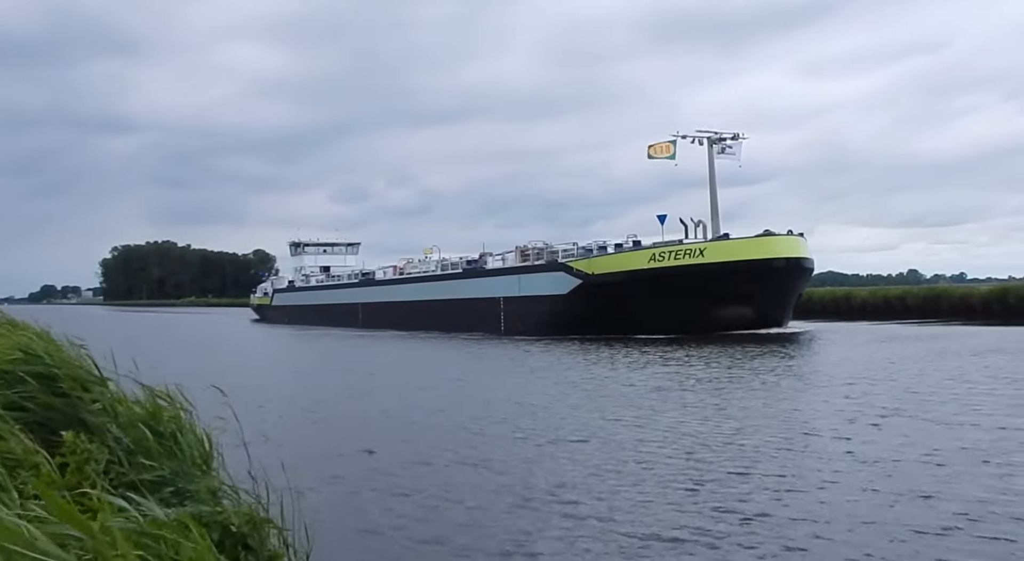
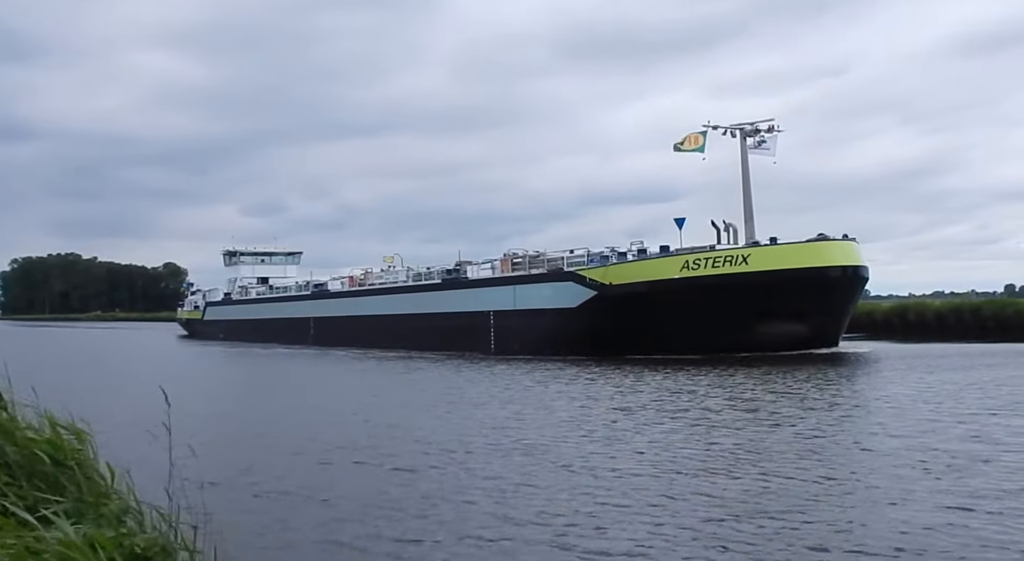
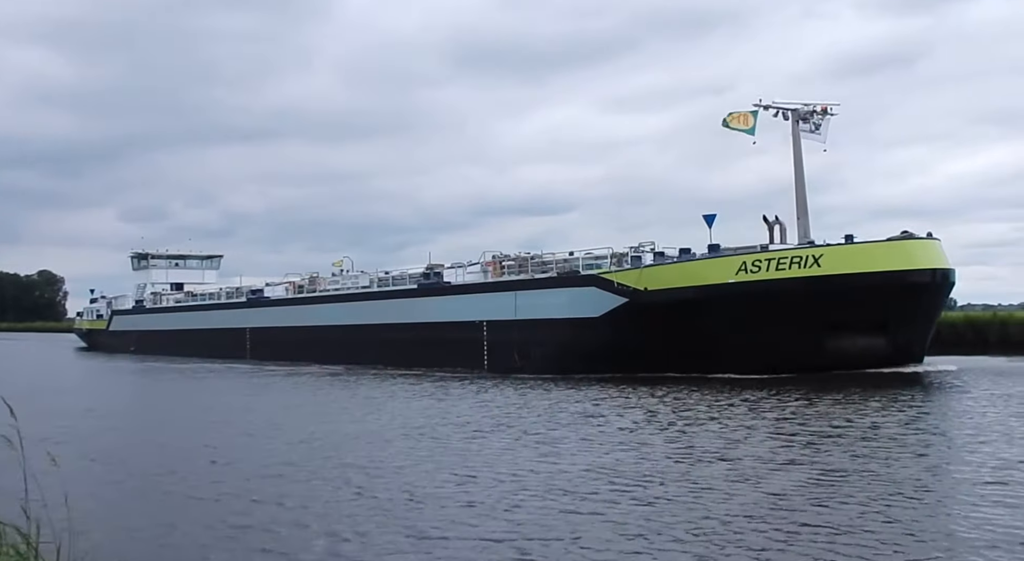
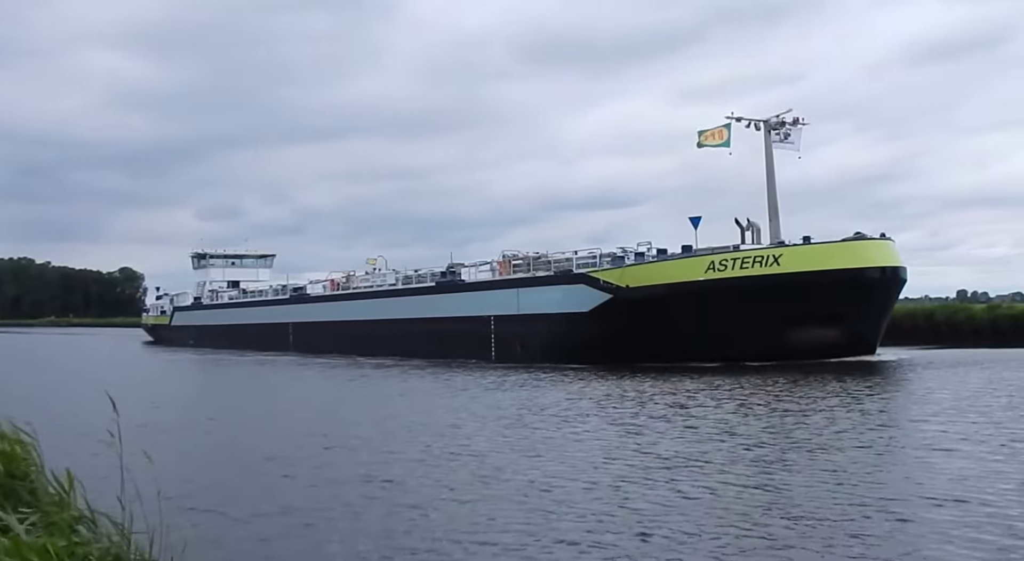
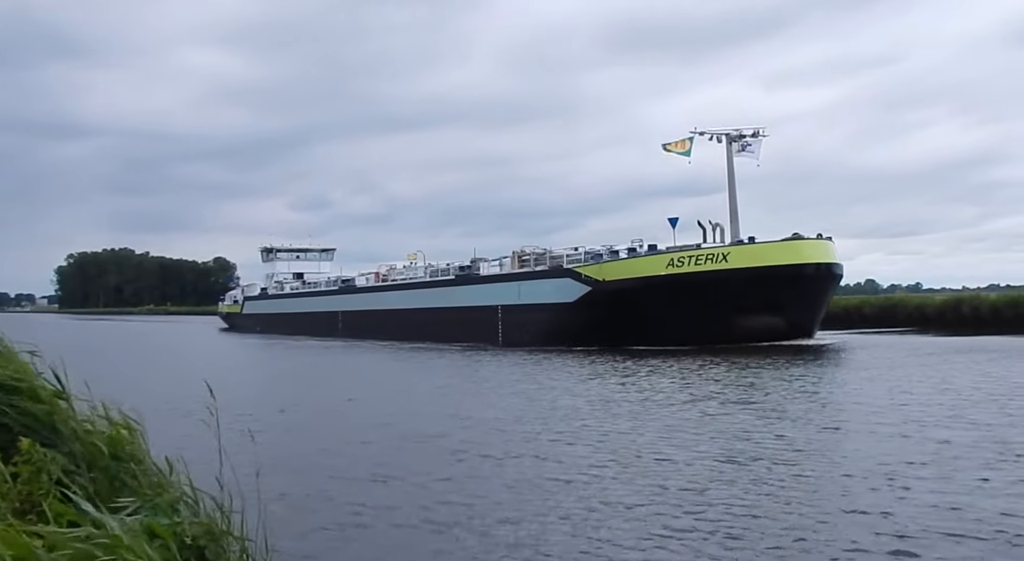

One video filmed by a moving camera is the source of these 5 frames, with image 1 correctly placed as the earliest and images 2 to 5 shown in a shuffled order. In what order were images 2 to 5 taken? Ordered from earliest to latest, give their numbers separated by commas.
5, 2, 4, 3
